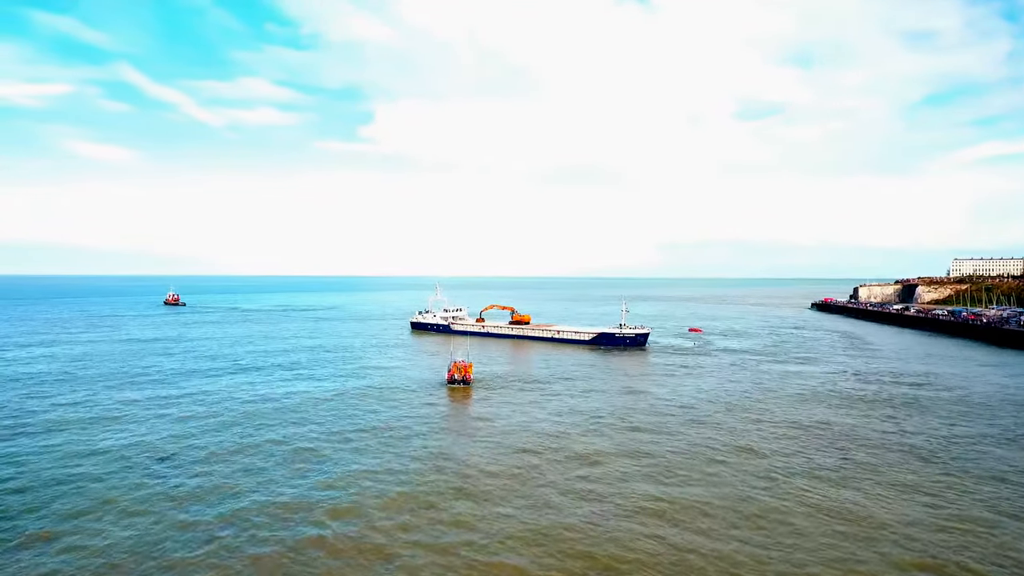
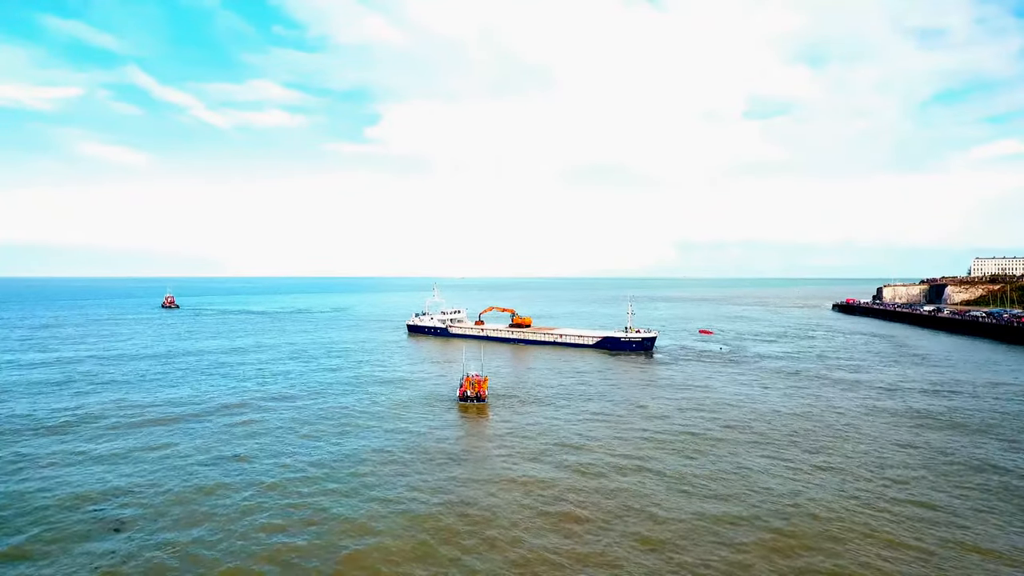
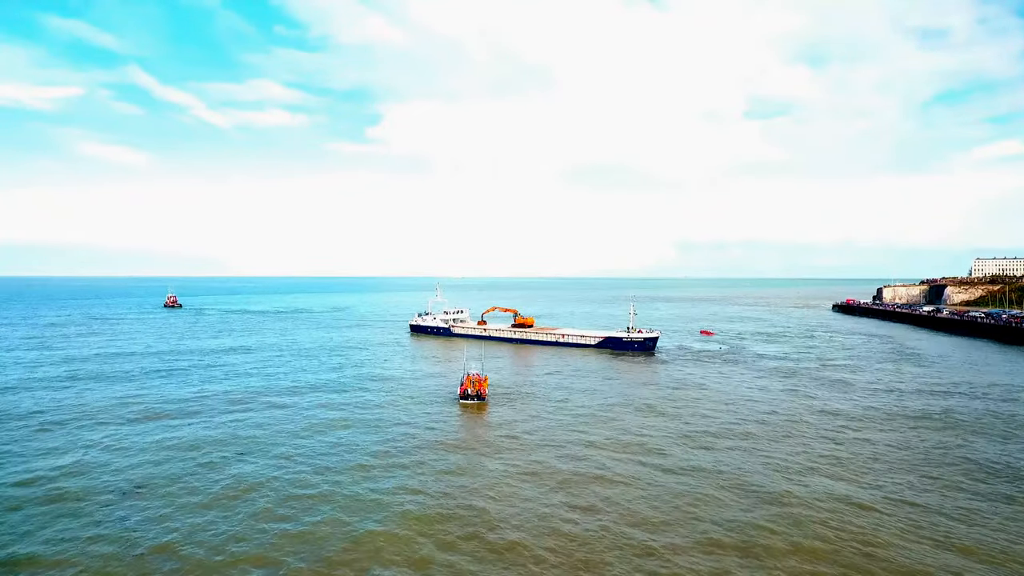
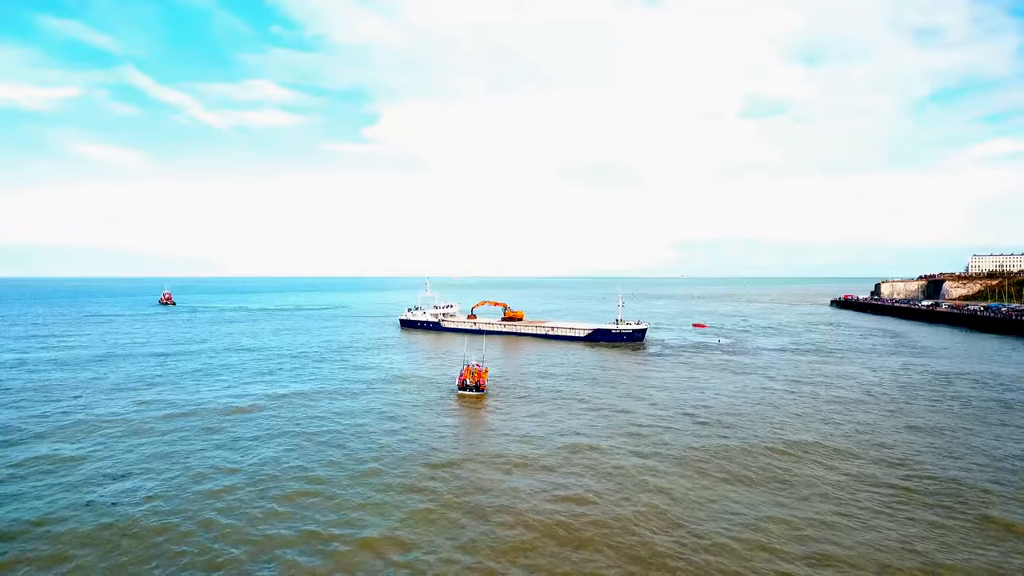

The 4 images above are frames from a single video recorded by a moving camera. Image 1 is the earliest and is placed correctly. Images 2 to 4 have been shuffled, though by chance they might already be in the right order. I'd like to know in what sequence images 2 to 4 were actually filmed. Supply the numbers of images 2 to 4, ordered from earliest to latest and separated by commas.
3, 2, 4
